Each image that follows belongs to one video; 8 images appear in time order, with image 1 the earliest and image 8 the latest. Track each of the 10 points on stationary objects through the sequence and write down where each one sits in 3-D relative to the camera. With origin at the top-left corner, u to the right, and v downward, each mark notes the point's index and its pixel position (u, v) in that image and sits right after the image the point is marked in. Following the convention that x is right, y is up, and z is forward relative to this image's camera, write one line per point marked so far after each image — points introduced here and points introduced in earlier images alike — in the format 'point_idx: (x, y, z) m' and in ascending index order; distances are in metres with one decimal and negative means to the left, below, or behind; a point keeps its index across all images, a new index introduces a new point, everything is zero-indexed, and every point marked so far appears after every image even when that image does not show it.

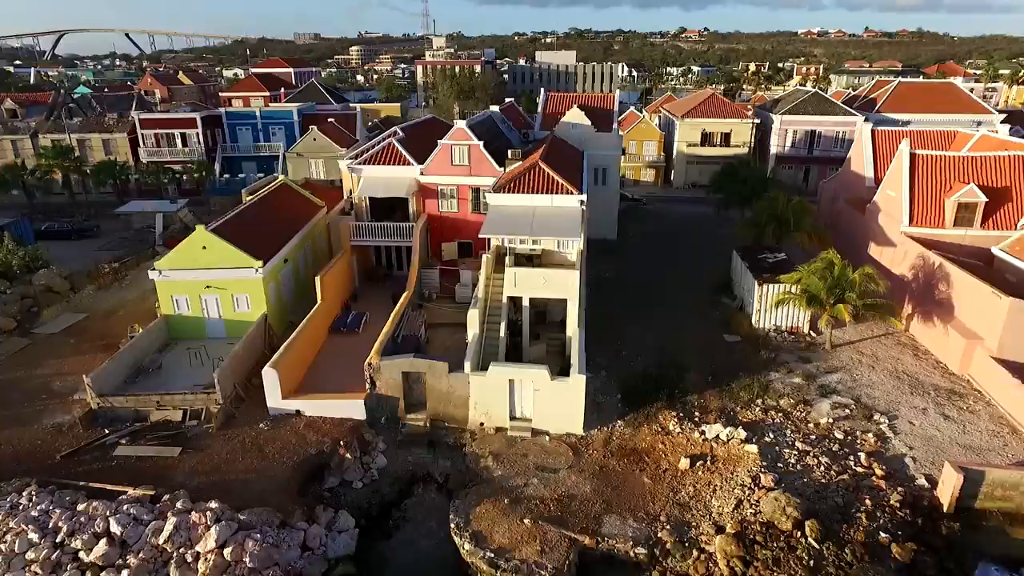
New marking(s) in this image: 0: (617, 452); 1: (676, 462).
0: (+3.3, -5.0, +18.7) m
1: (+4.8, -5.1, +18.0) m
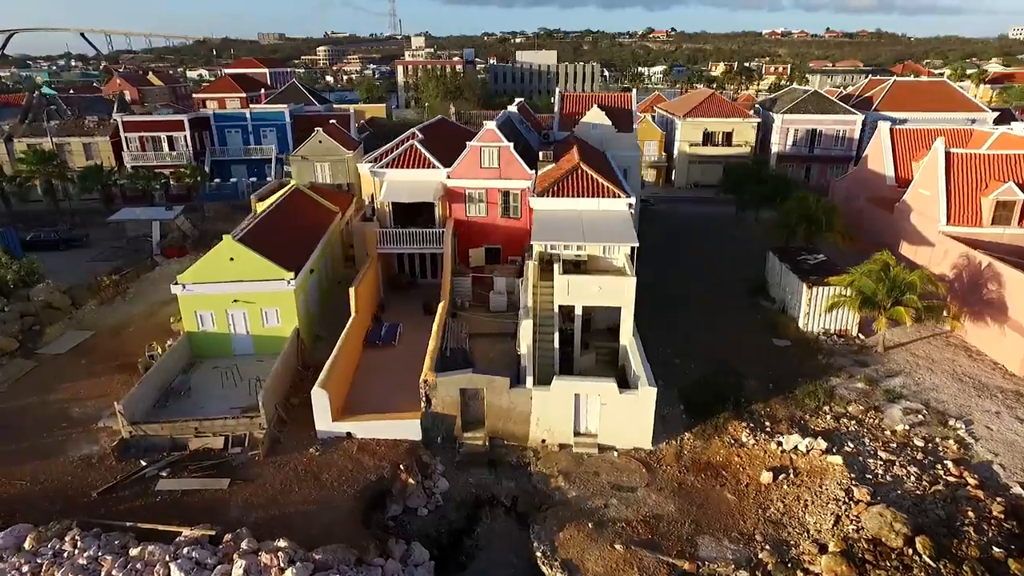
0: (+5.3, -5.2, +17.9) m
1: (+6.9, -5.3, +17.3) m
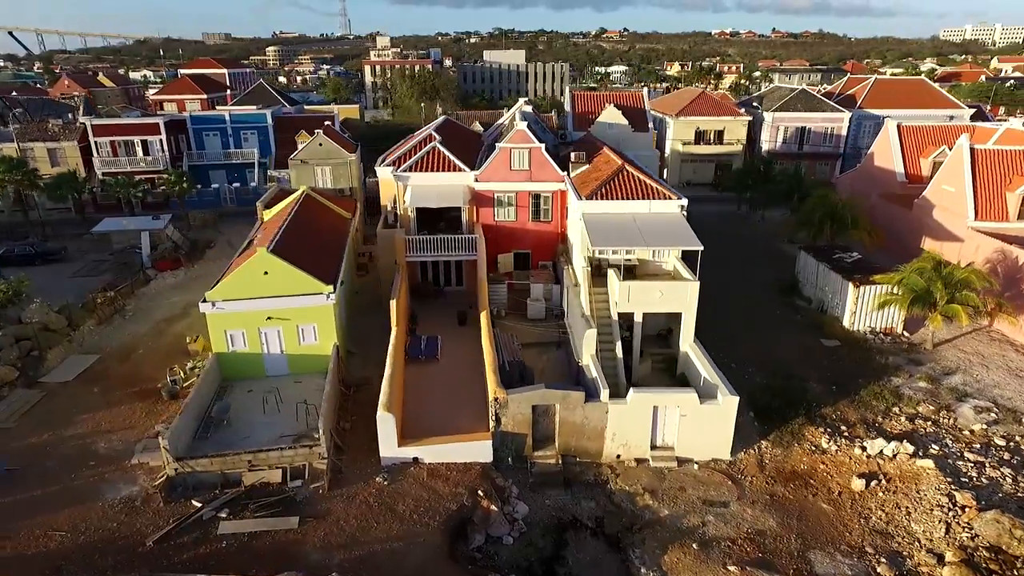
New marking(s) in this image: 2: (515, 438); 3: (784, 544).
0: (+7.6, -5.3, +17.3) m
1: (+9.2, -5.4, +16.8) m
2: (+0.1, -4.4, +17.9) m
3: (+6.7, -6.3, +15.0) m
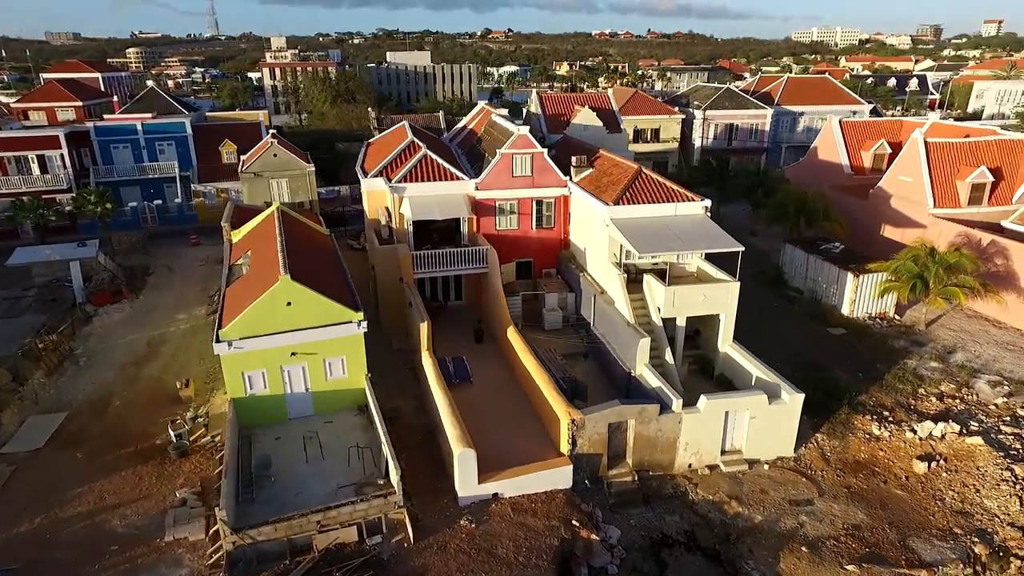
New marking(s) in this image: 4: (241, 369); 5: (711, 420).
0: (+9.7, -5.2, +17.8) m
1: (+11.4, -5.1, +17.5) m
2: (+2.2, -4.8, +17.1) m
3: (+9.3, -6.2, +15.4) m
4: (-7.8, -2.3, +17.7) m
5: (+5.7, -3.8, +17.5) m
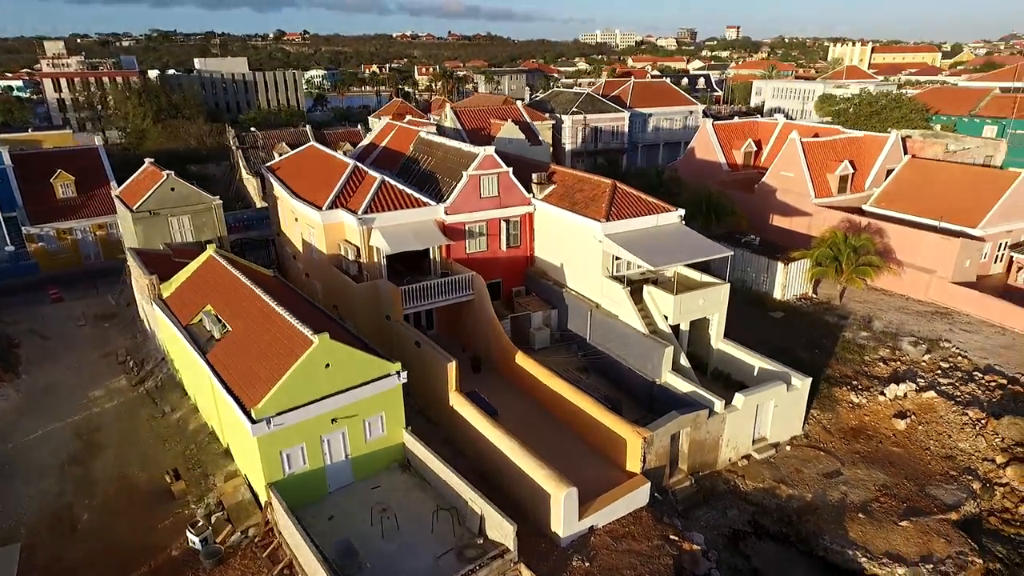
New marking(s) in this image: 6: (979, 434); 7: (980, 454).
0: (+11.2, -4.9, +20.4) m
1: (+12.9, -4.6, +20.6) m
2: (+4.1, -5.3, +17.6) m
3: (+11.6, -5.9, +18.0) m
4: (-5.8, -4.0, +15.3) m
5: (+7.2, -3.9, +19.0) m
6: (+15.0, -4.7, +19.6) m
7: (+14.6, -5.2, +19.2) m
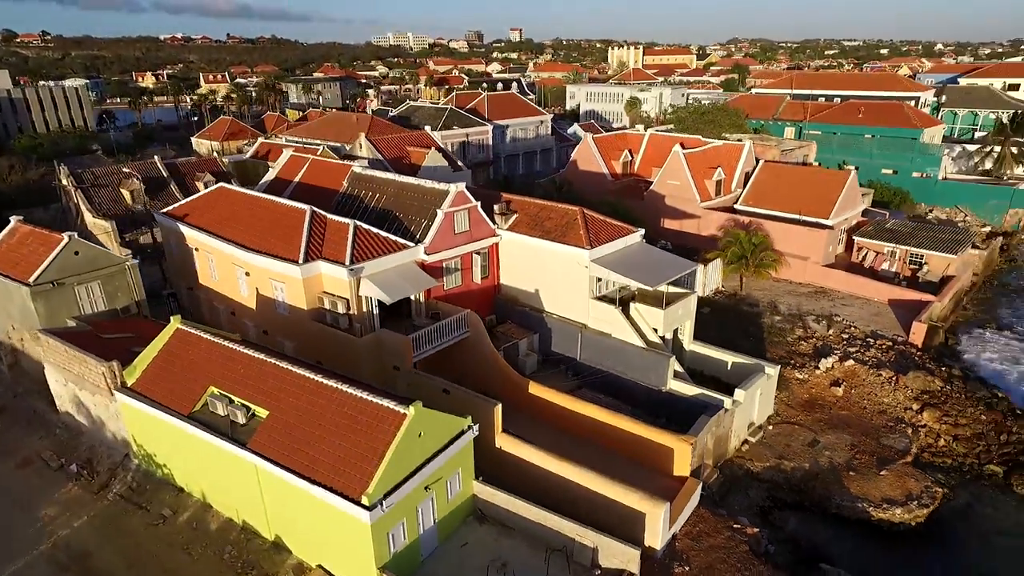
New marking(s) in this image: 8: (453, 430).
0: (+11.8, -4.8, +24.5) m
1: (+13.3, -4.3, +25.2) m
2: (+6.0, -5.9, +19.7) m
3: (+13.0, -5.7, +22.3) m
4: (-3.0, -5.7, +14.6) m
5: (+8.3, -4.2, +21.9) m
6: (+15.5, -4.1, +24.9) m
7: (+15.4, -4.6, +24.3) m
8: (-1.5, -3.8, +16.4) m
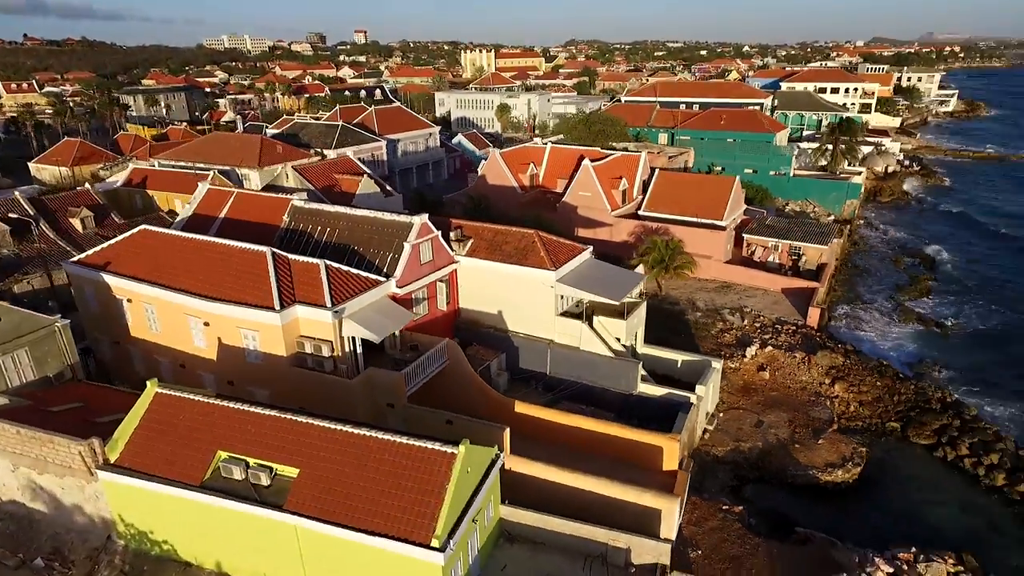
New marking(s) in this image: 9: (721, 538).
0: (+10.6, -4.8, +28.0) m
1: (+11.9, -4.2, +29.0) m
2: (+6.1, -6.4, +22.1) m
3: (+12.3, -5.6, +26.1) m
4: (-1.5, -6.9, +15.2) m
5: (+7.8, -4.5, +24.8) m
6: (+14.2, -3.8, +29.2) m
7: (+14.2, -4.3, +28.6) m
8: (-0.7, -4.9, +17.3) m
9: (+6.5, -7.9, +19.2) m
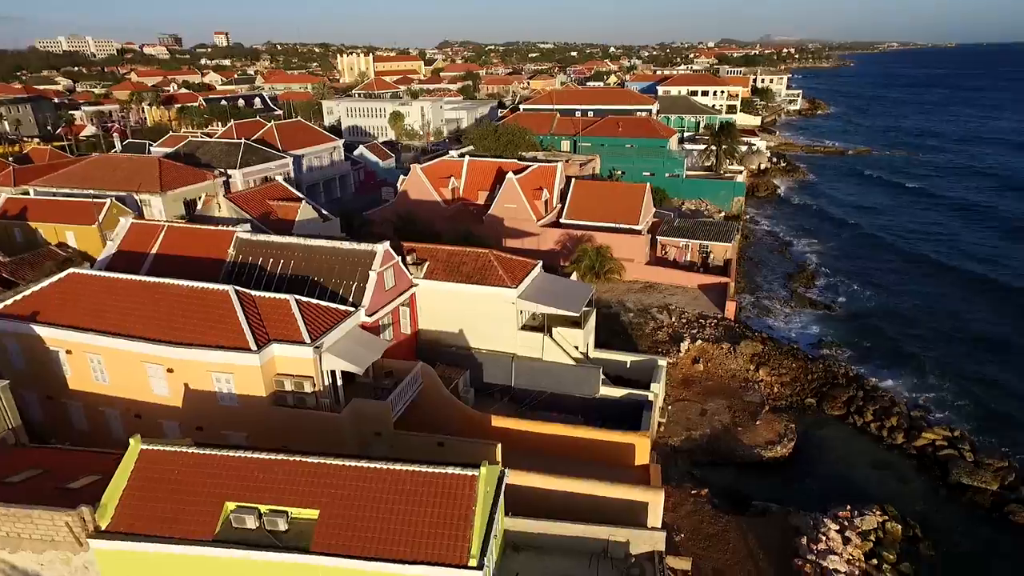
0: (+8.7, -4.9, +30.9) m
1: (+9.7, -4.2, +32.1) m
2: (+5.4, -6.7, +24.3) m
3: (+10.8, -5.5, +29.4) m
4: (-0.7, -7.7, +16.1) m
5: (+6.5, -4.8, +27.2) m
6: (+11.9, -3.7, +32.7) m
7: (+12.1, -4.2, +32.1) m
8: (-0.4, -5.7, +18.3) m
9: (+6.5, -8.2, +21.5) m
